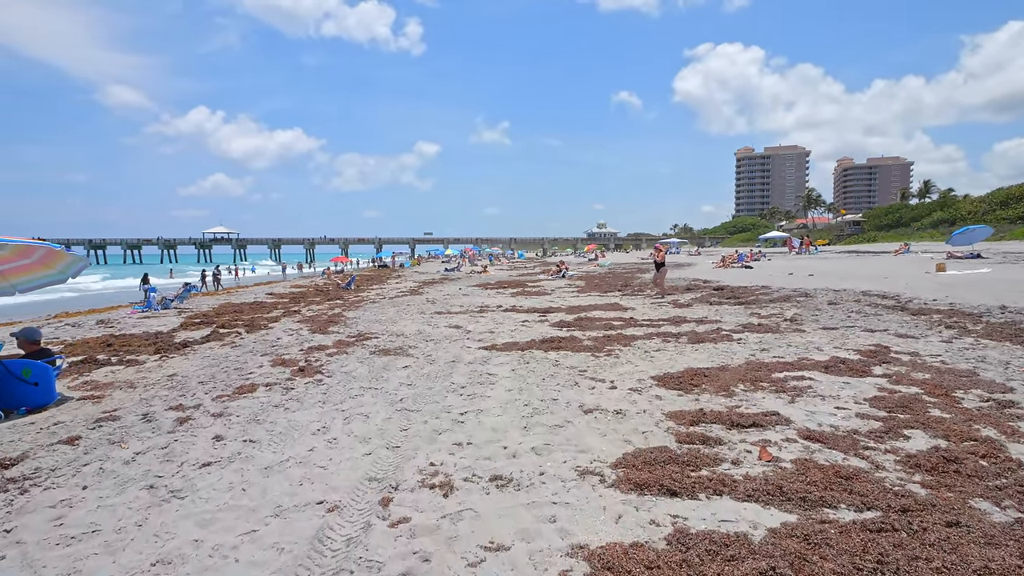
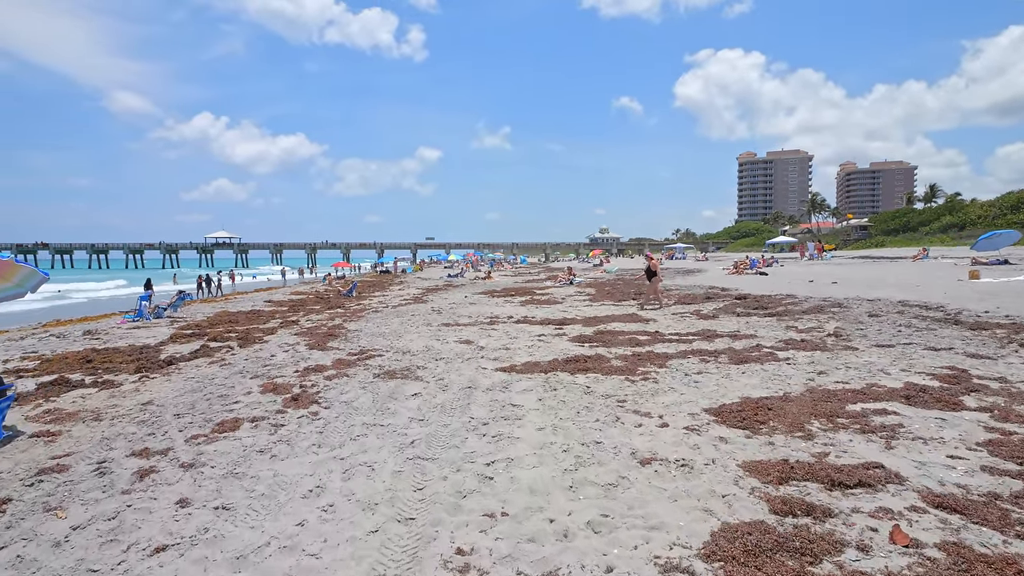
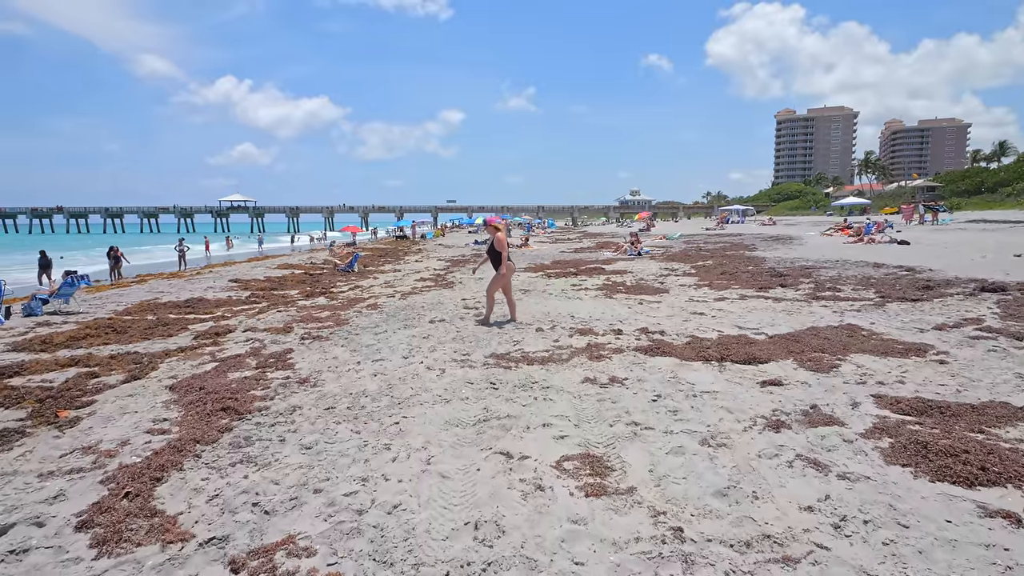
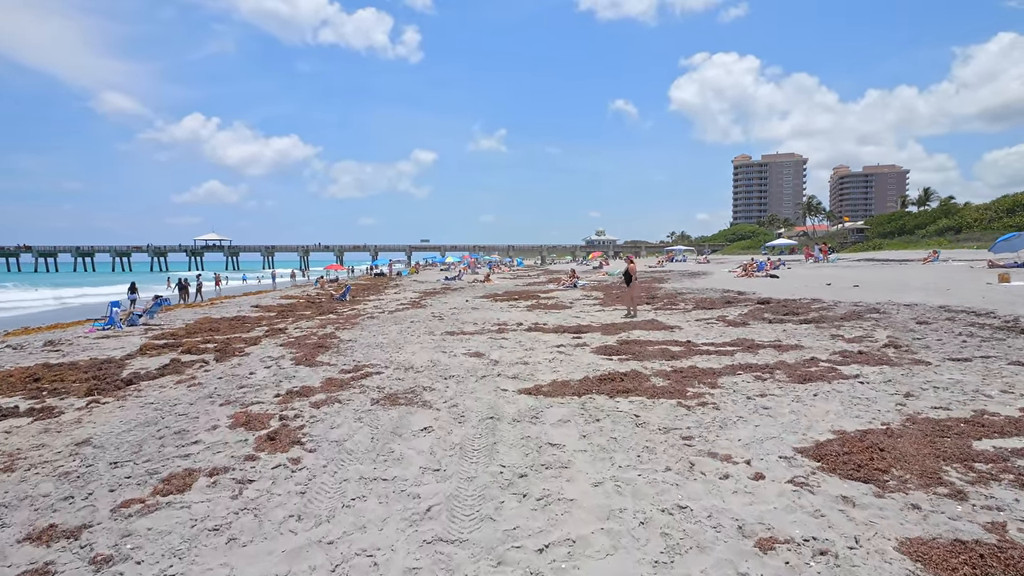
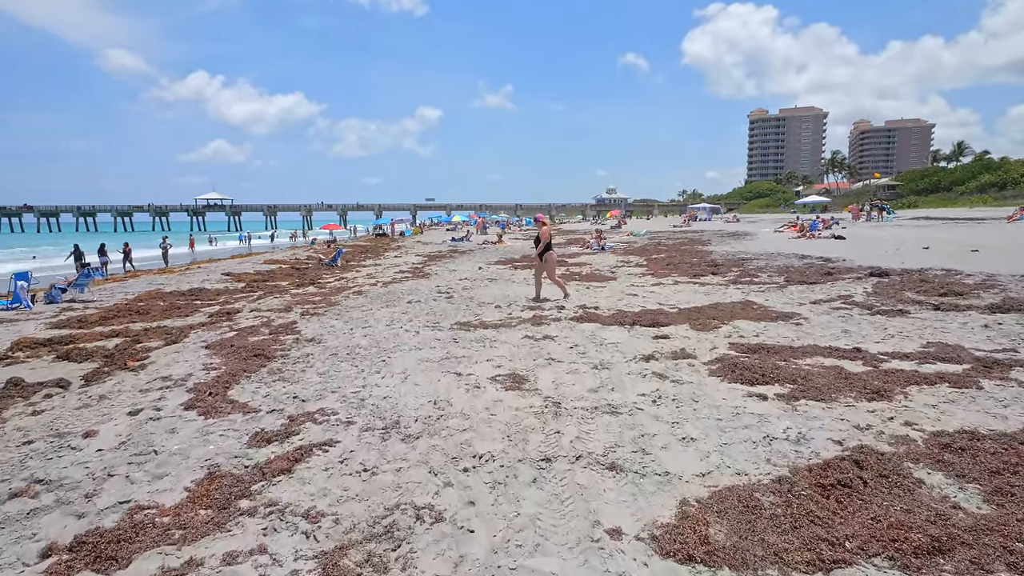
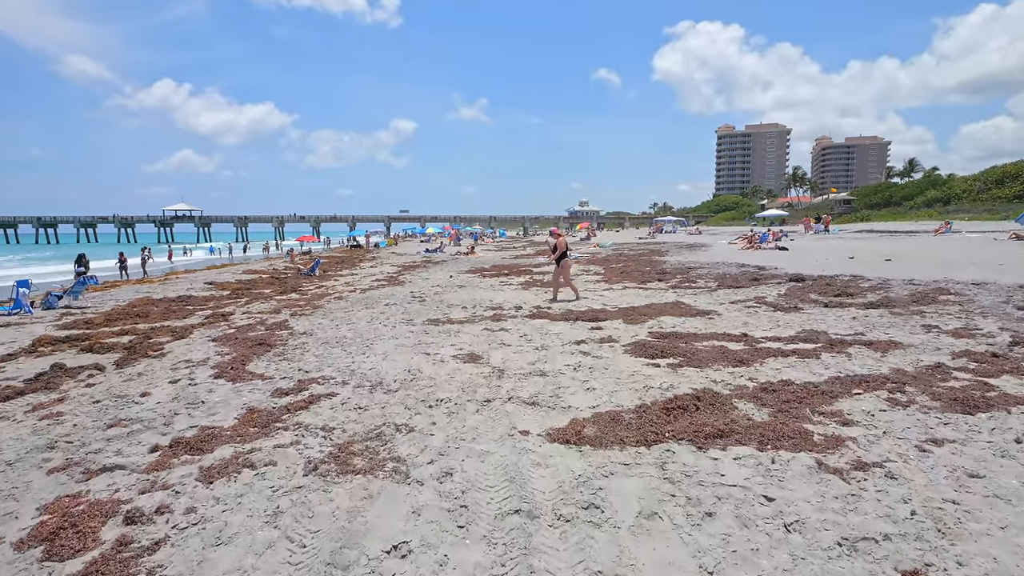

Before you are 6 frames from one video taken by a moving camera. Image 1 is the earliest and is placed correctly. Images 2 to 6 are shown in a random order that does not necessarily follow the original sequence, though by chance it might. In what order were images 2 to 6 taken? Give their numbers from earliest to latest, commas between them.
2, 4, 6, 5, 3
